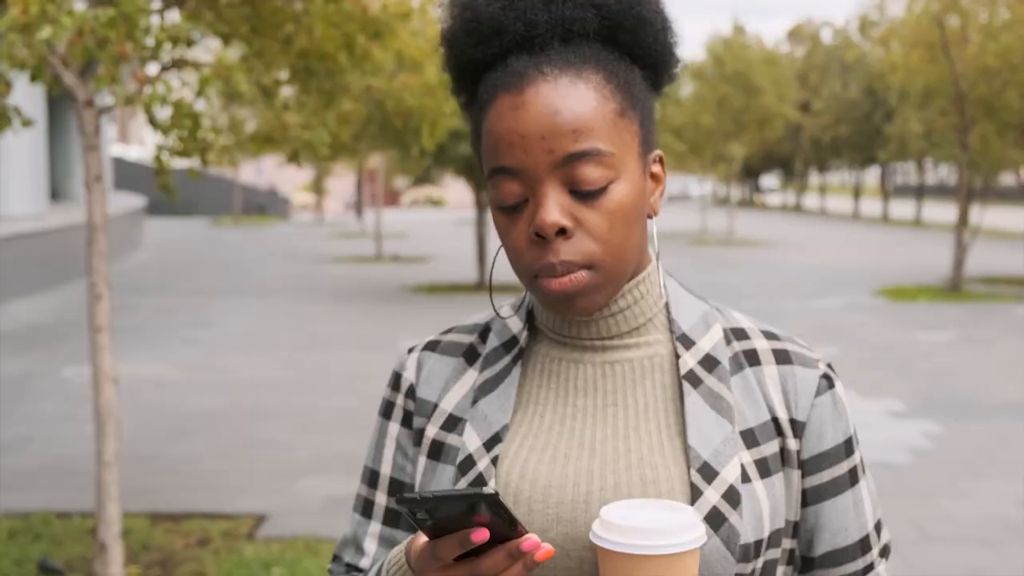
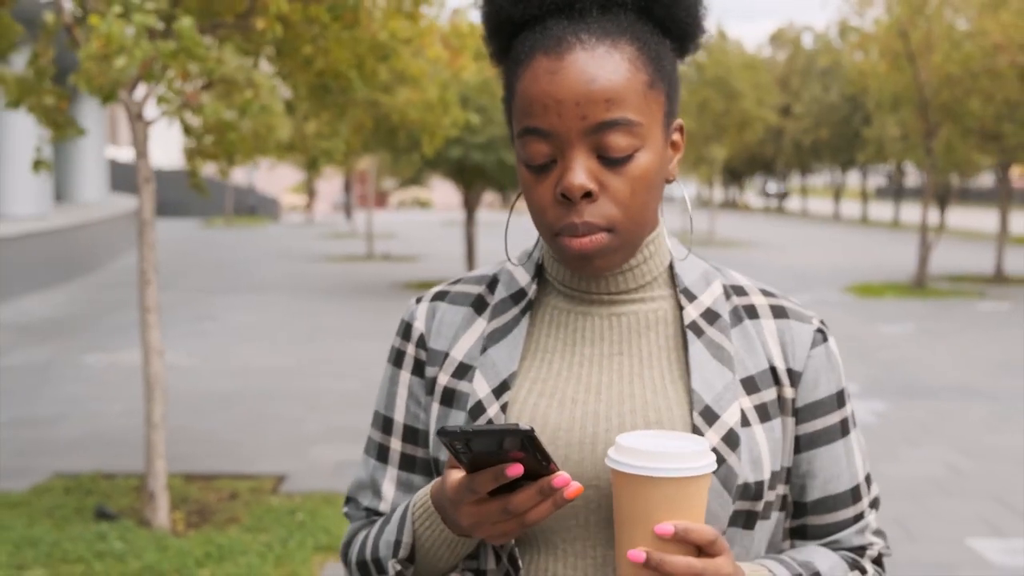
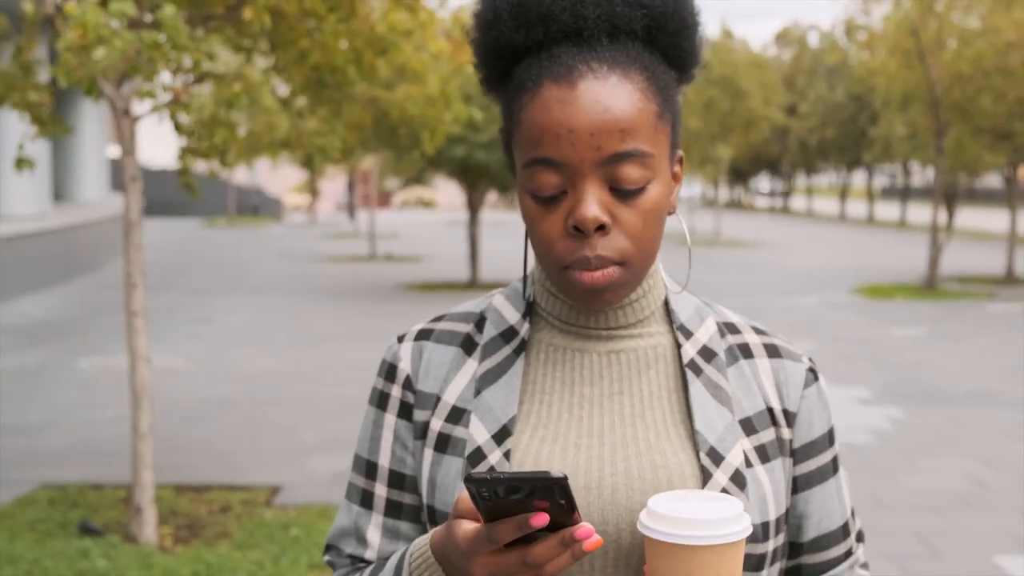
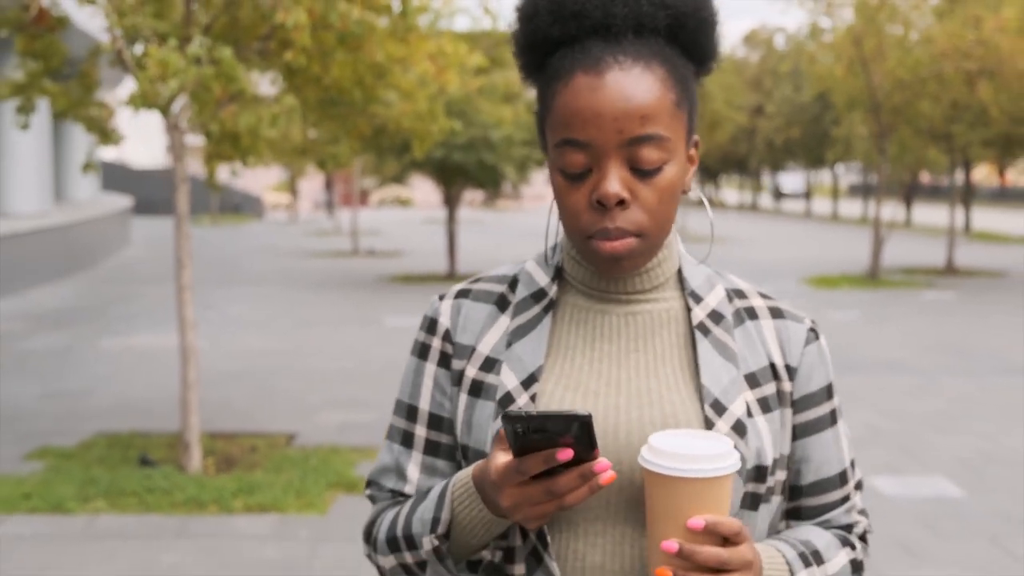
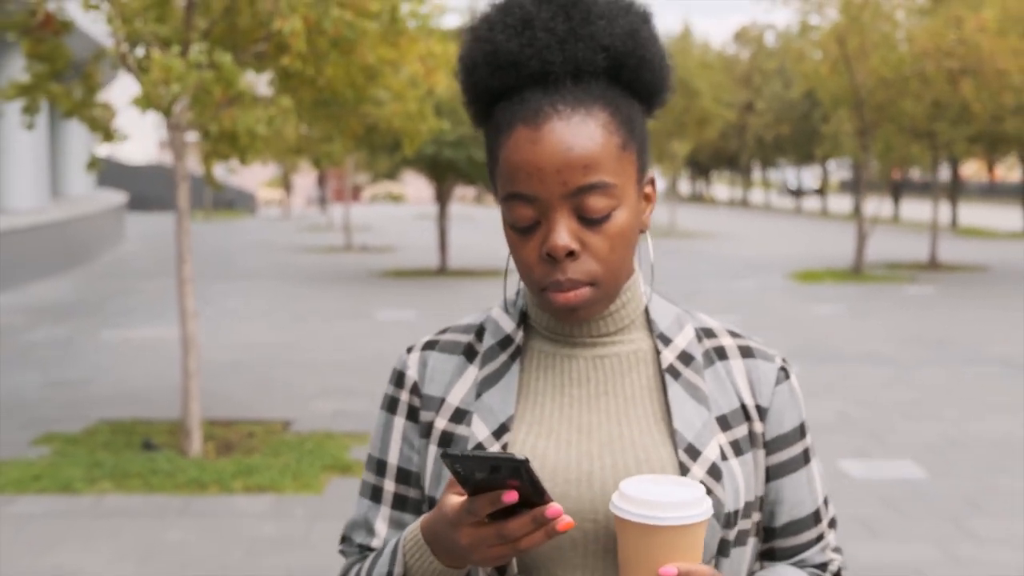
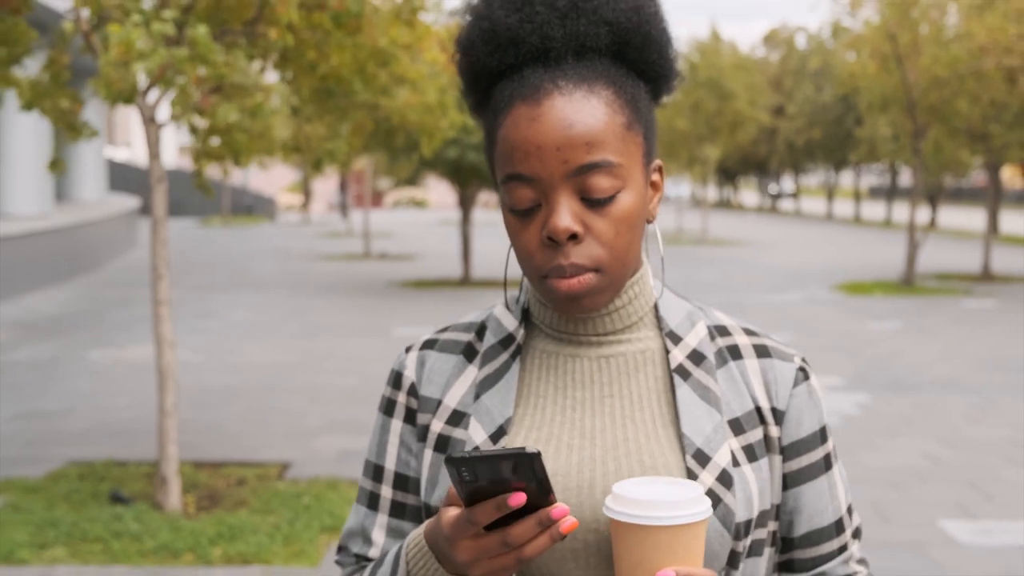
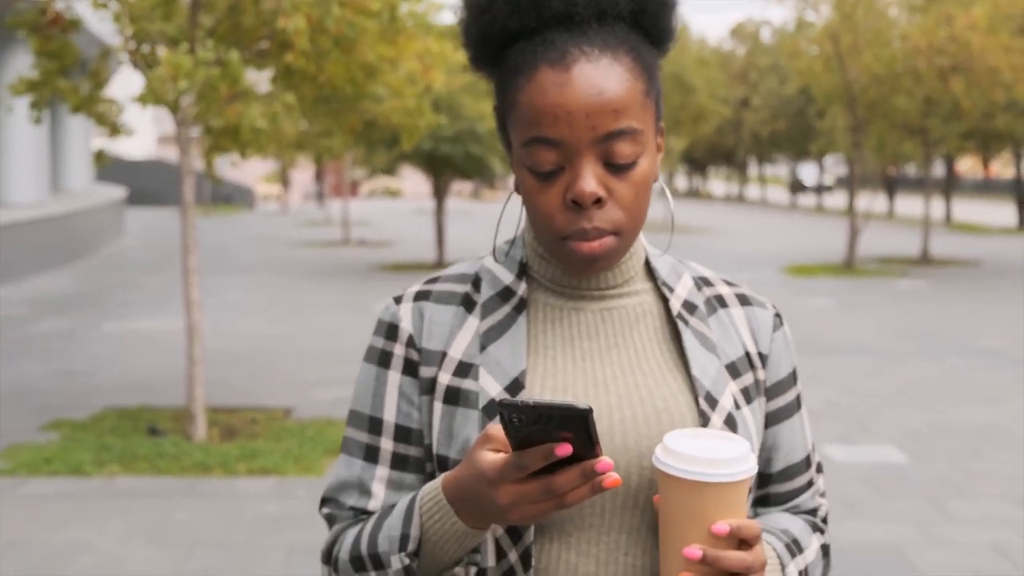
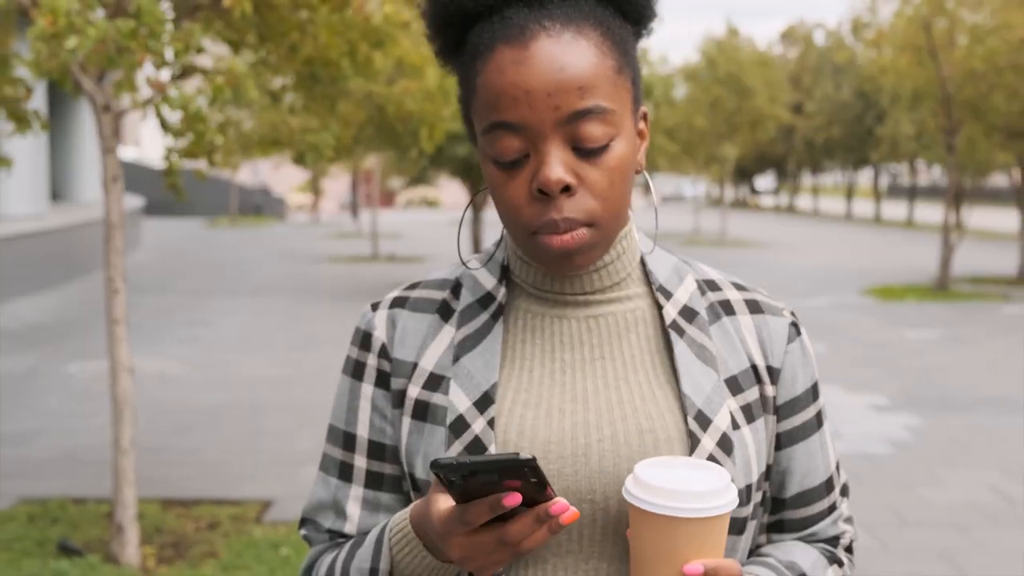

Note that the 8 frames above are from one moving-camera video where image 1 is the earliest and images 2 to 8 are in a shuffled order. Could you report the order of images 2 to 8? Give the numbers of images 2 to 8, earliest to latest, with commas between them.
8, 3, 2, 6, 4, 5, 7
